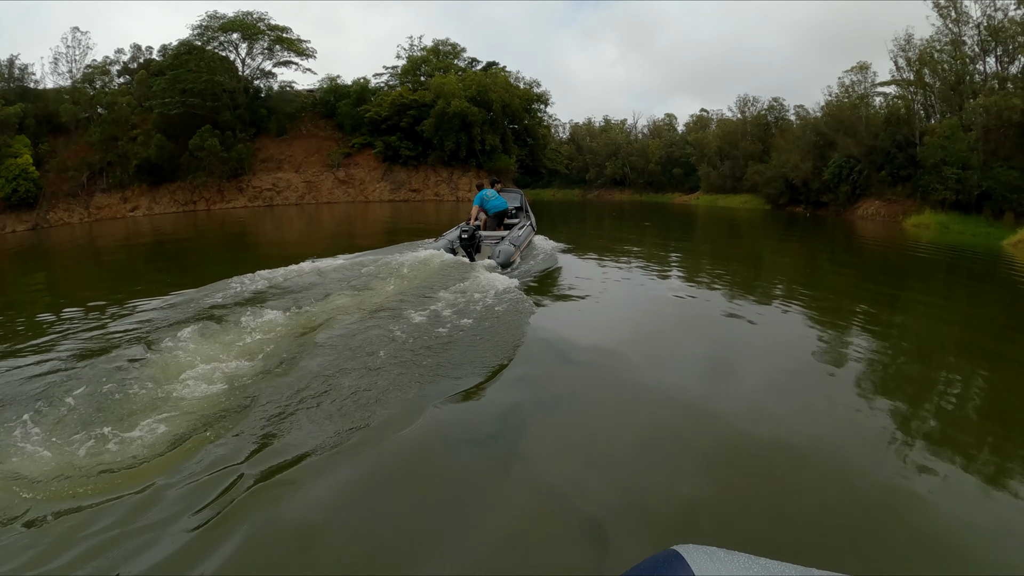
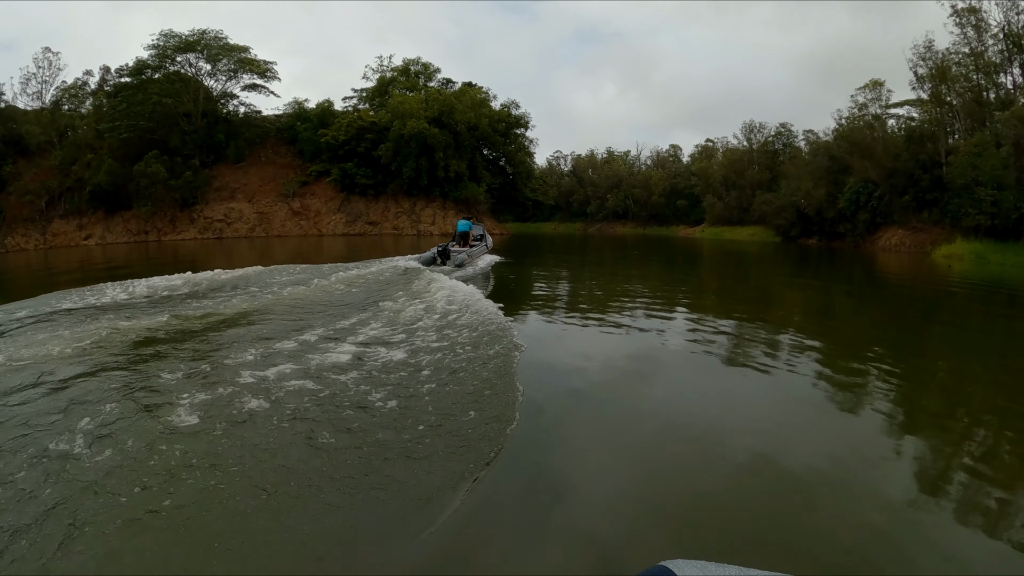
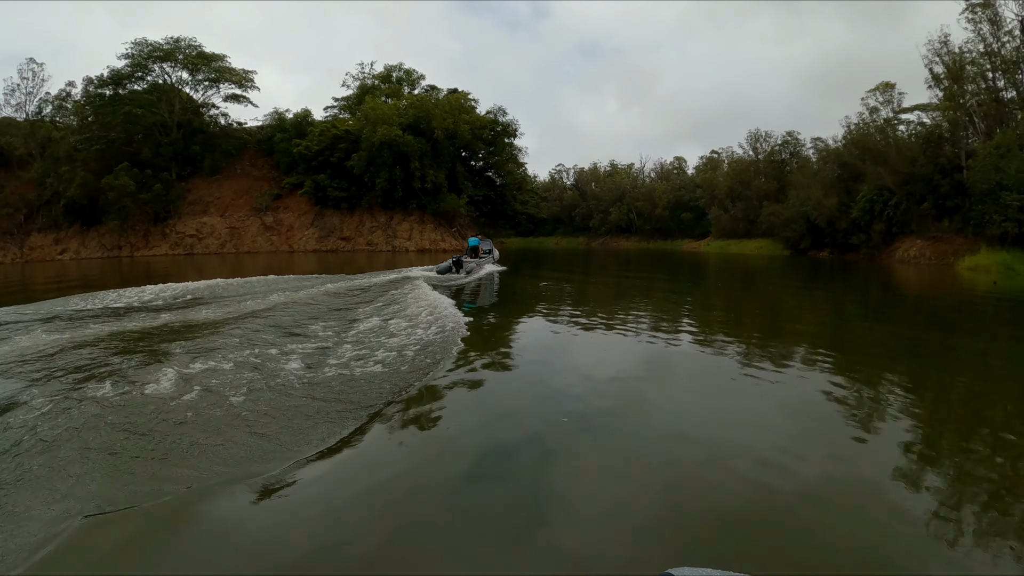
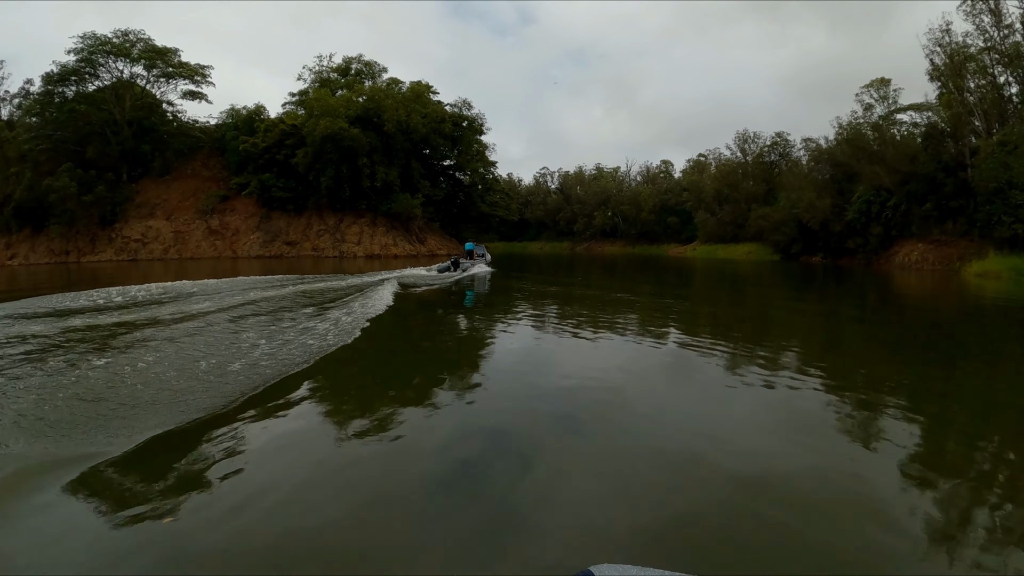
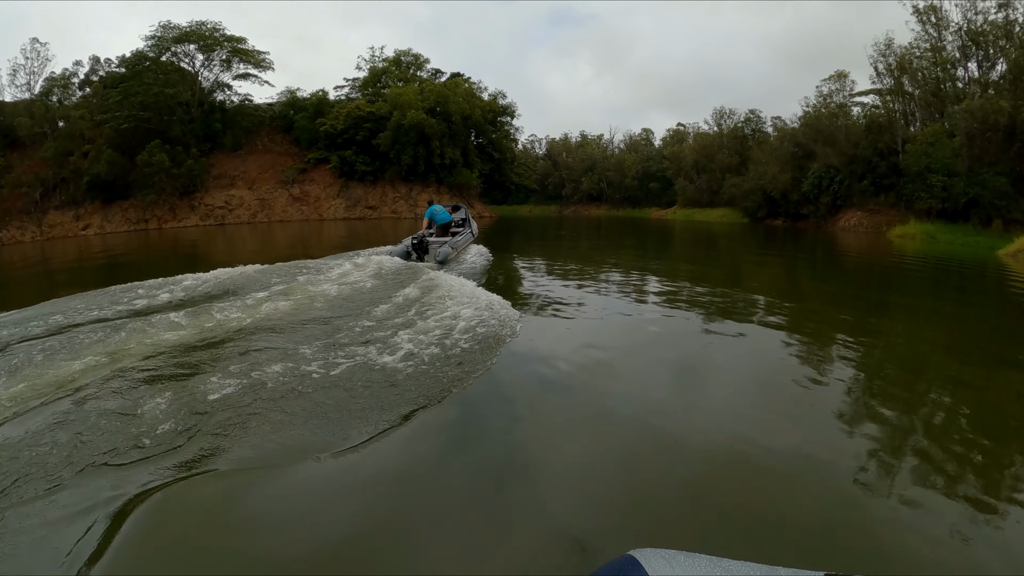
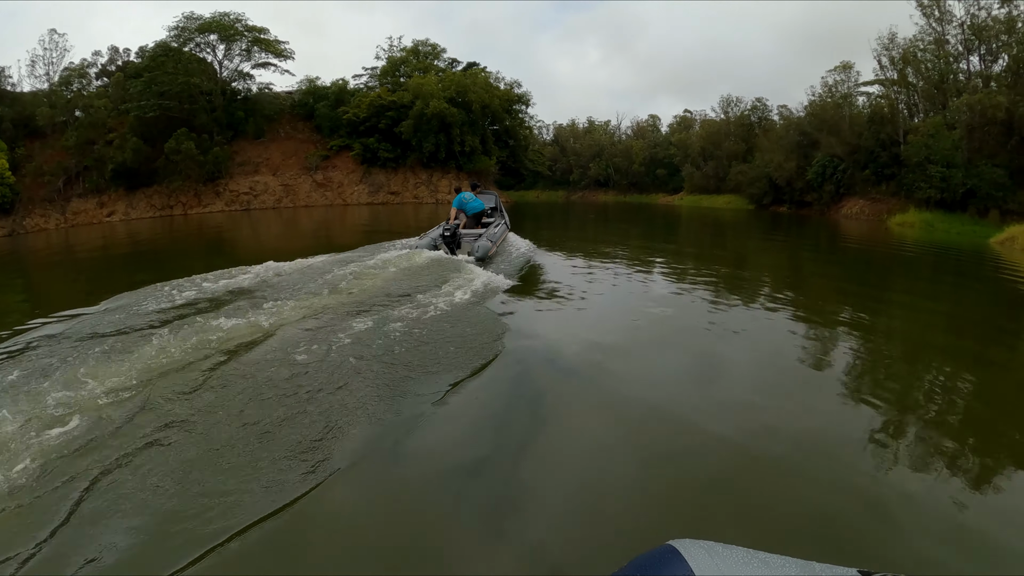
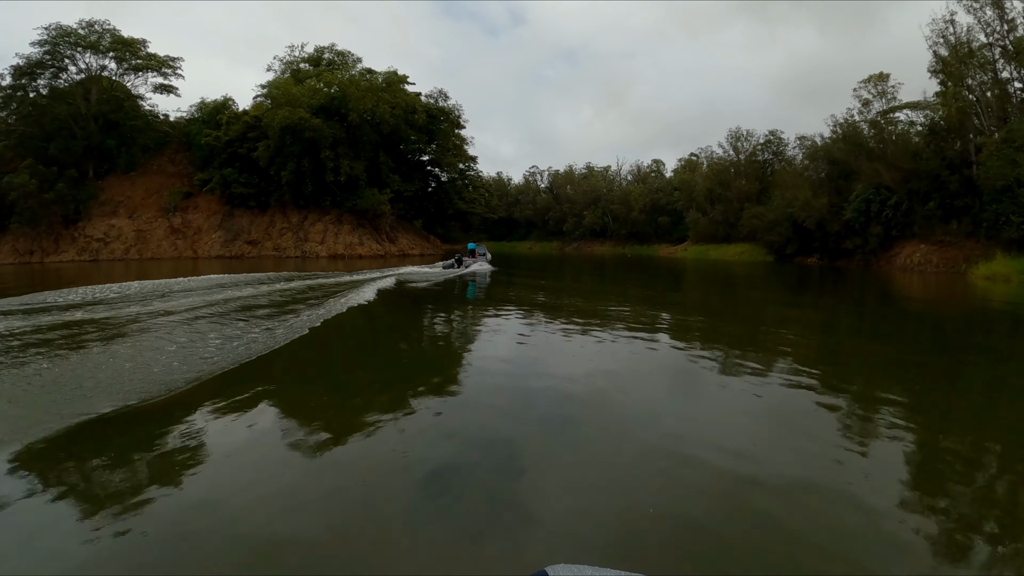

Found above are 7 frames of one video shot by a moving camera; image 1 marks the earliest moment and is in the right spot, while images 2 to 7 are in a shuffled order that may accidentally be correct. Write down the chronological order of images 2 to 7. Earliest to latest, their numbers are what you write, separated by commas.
6, 5, 2, 3, 4, 7
